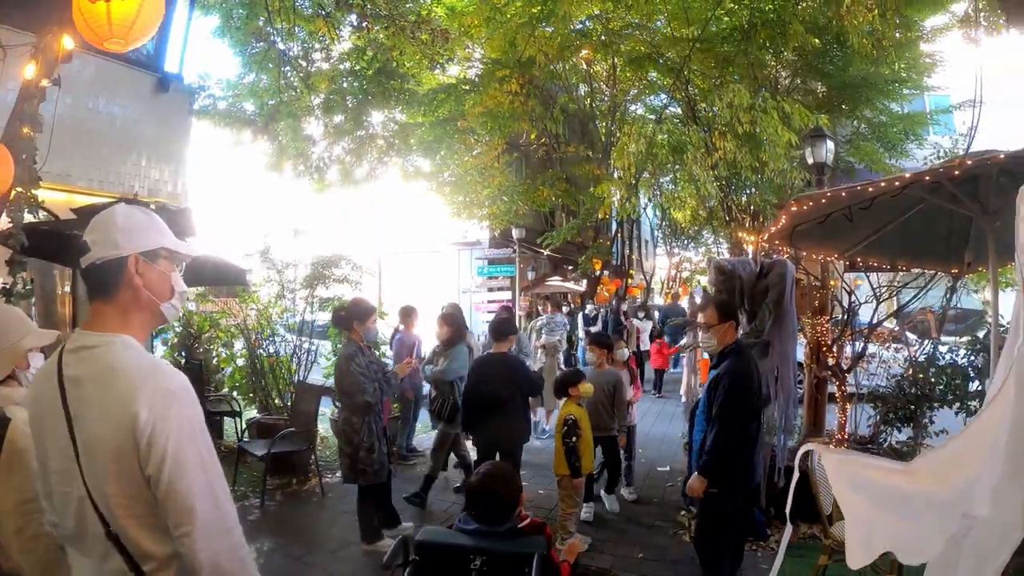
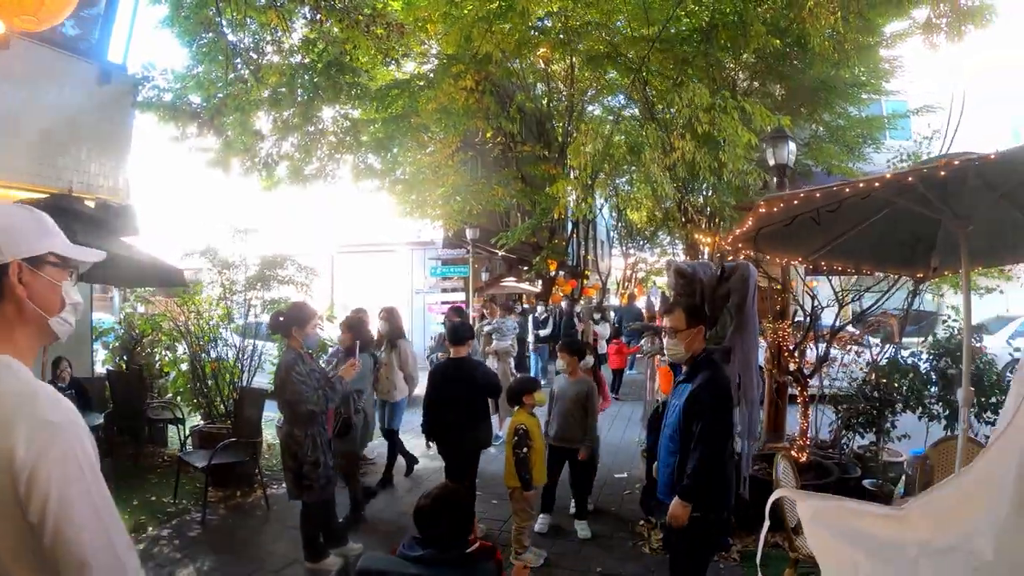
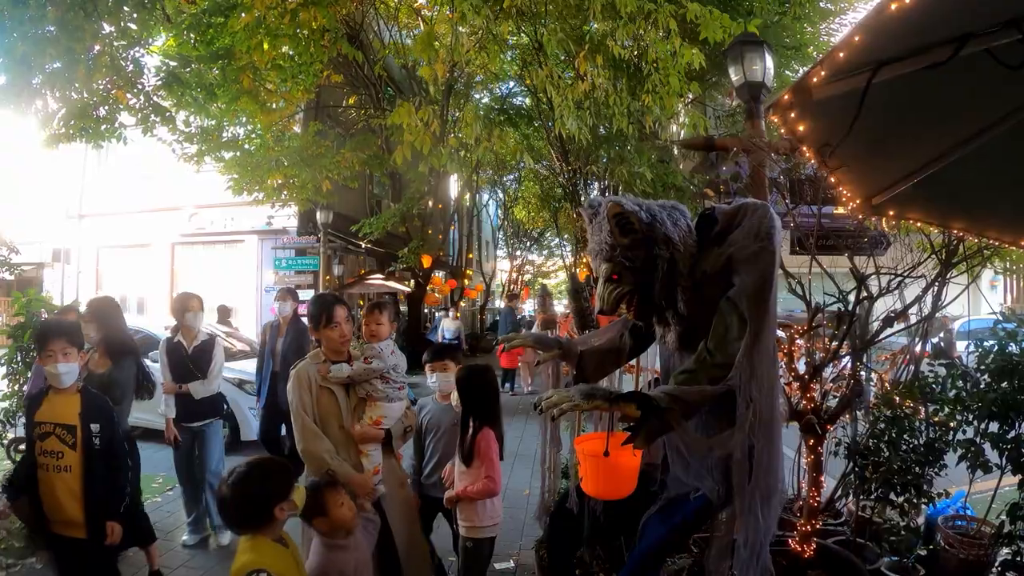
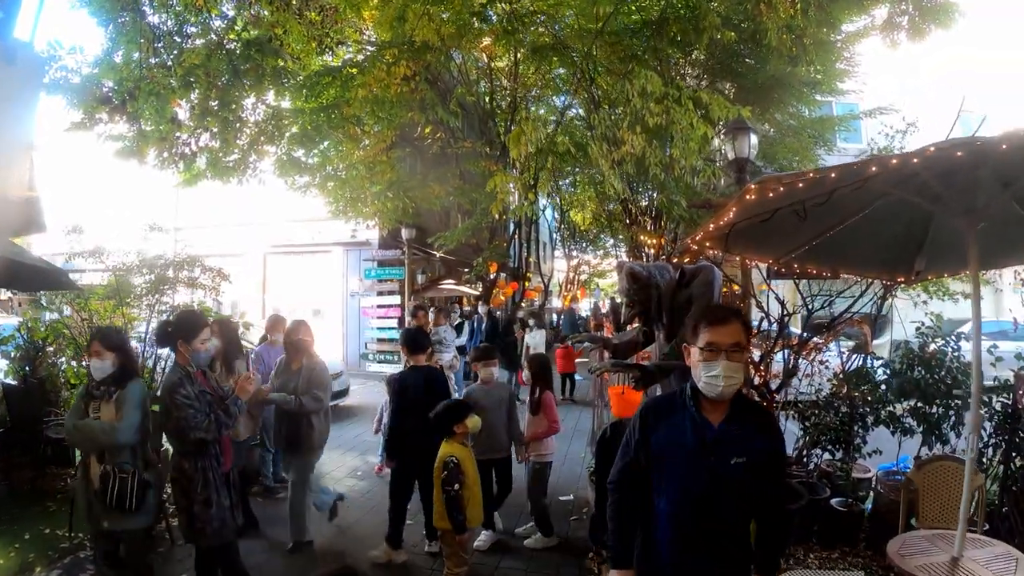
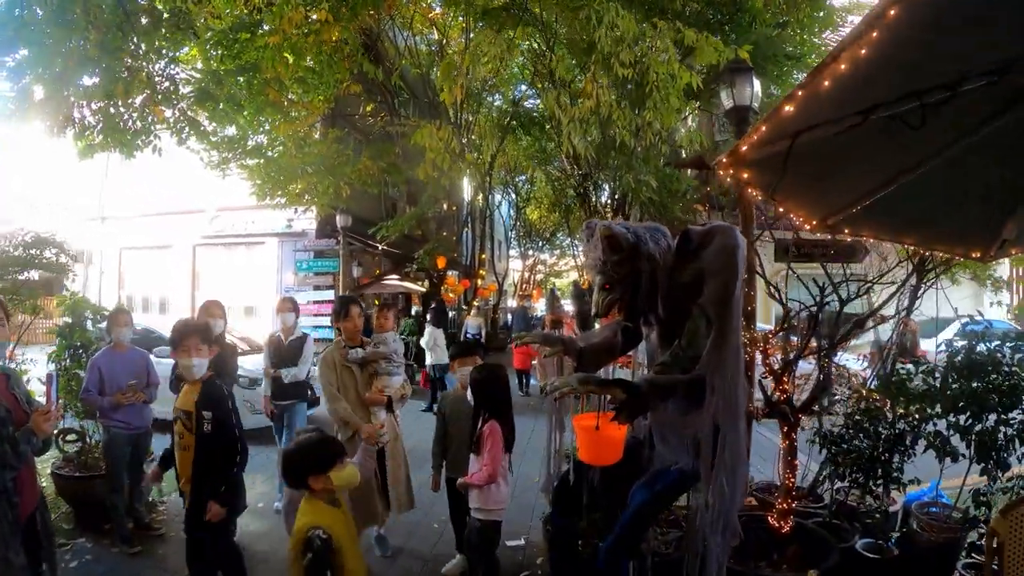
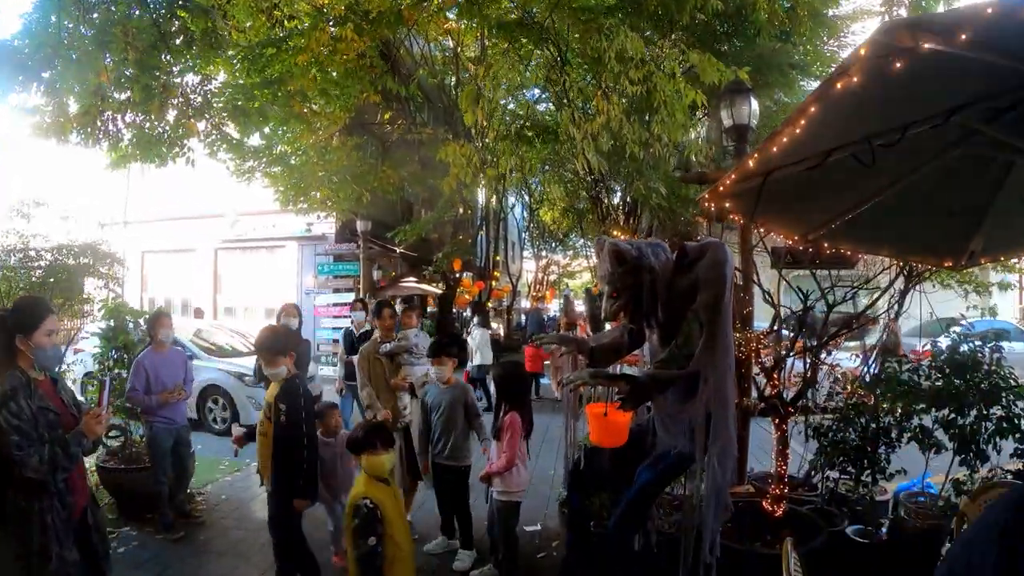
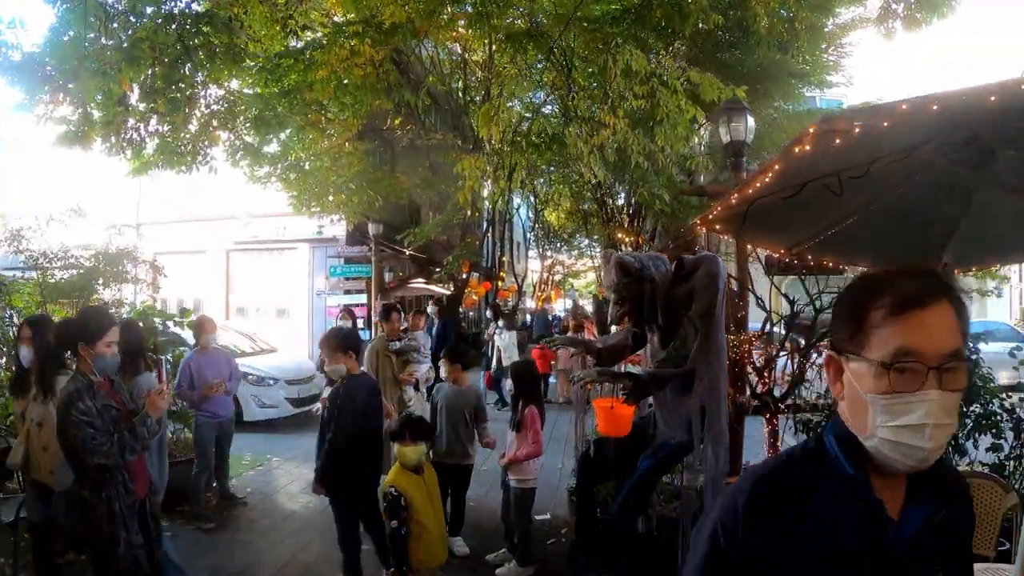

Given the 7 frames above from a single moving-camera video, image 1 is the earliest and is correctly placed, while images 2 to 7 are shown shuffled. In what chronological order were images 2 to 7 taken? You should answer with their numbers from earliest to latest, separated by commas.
2, 4, 7, 6, 5, 3
